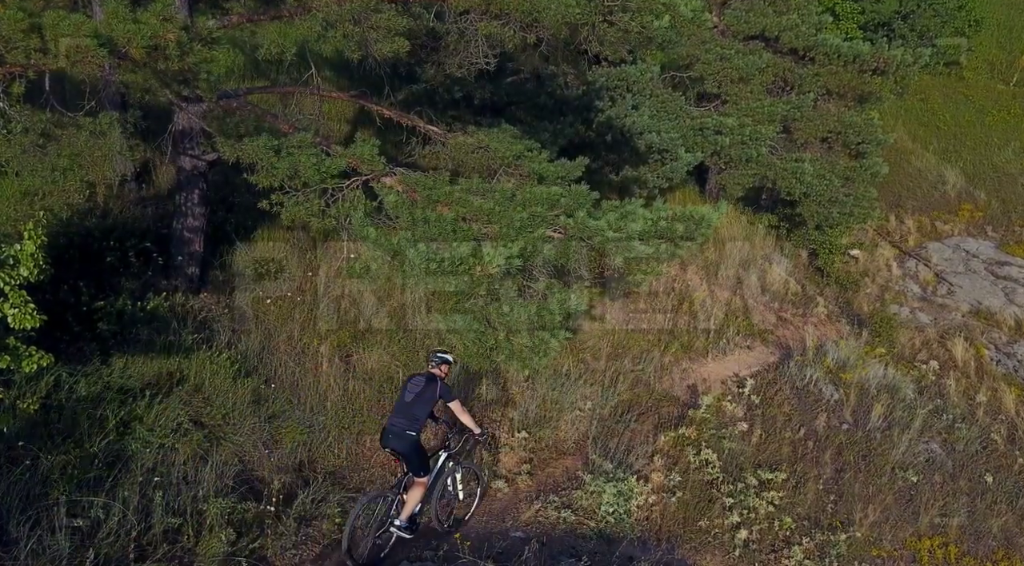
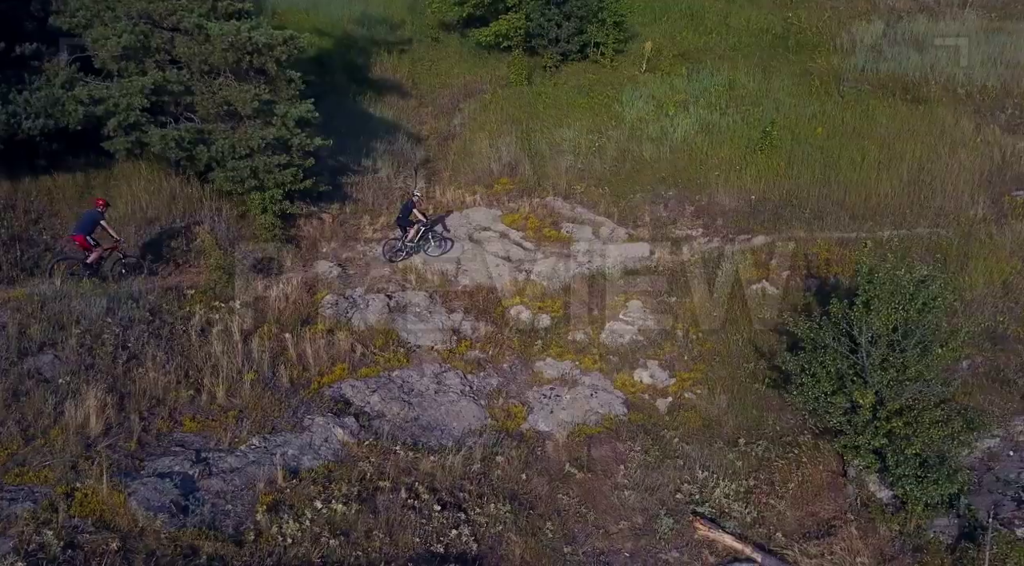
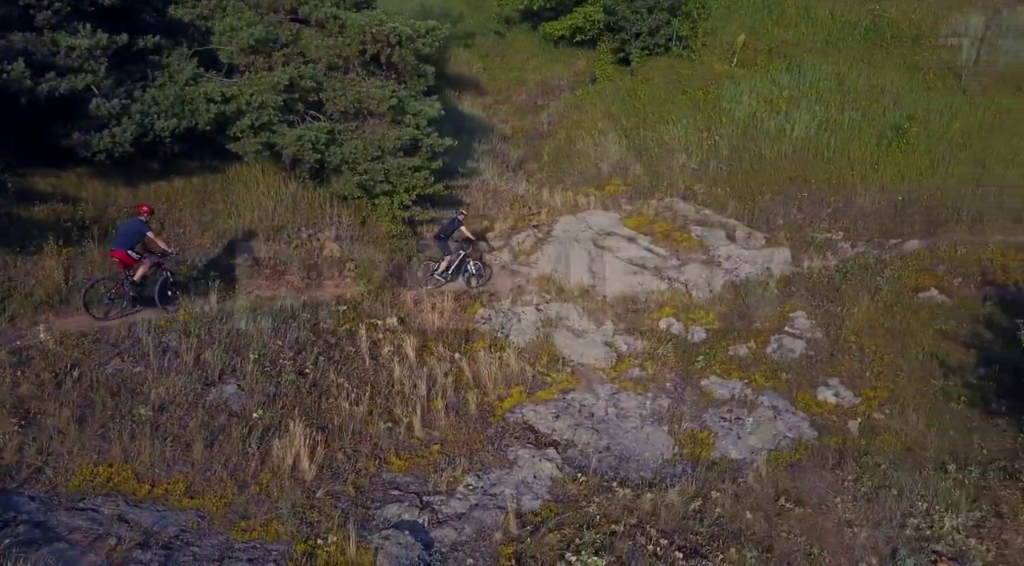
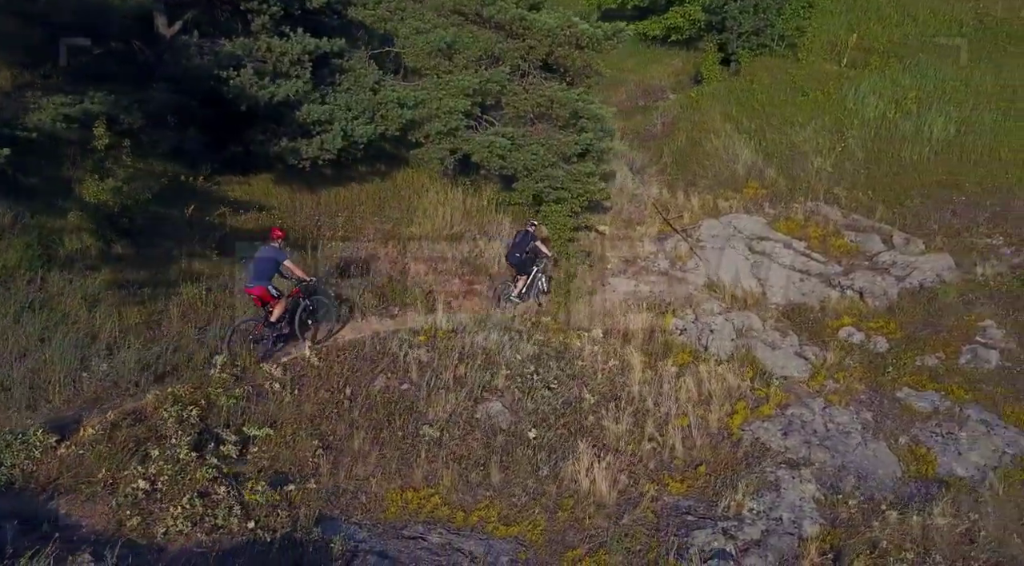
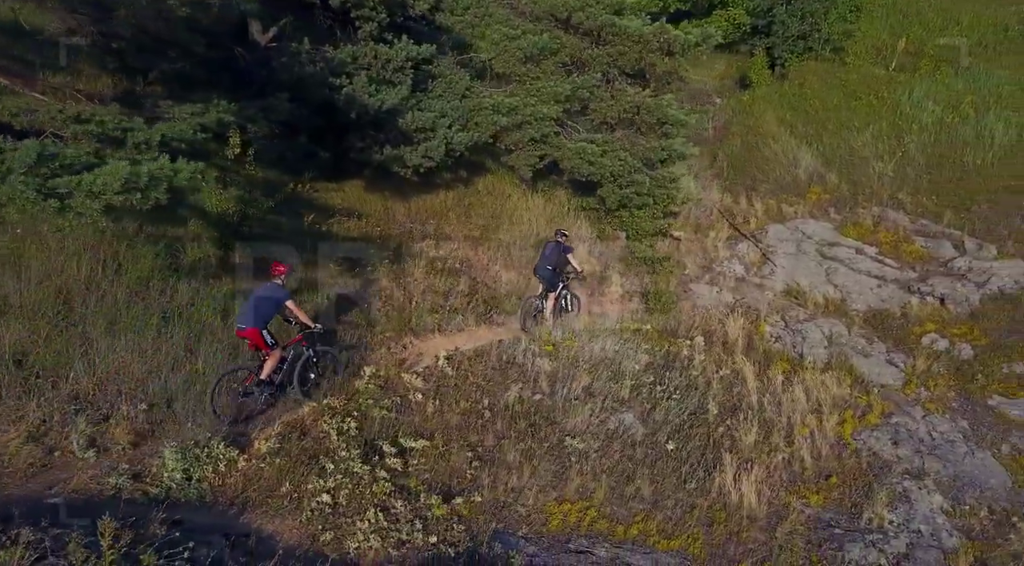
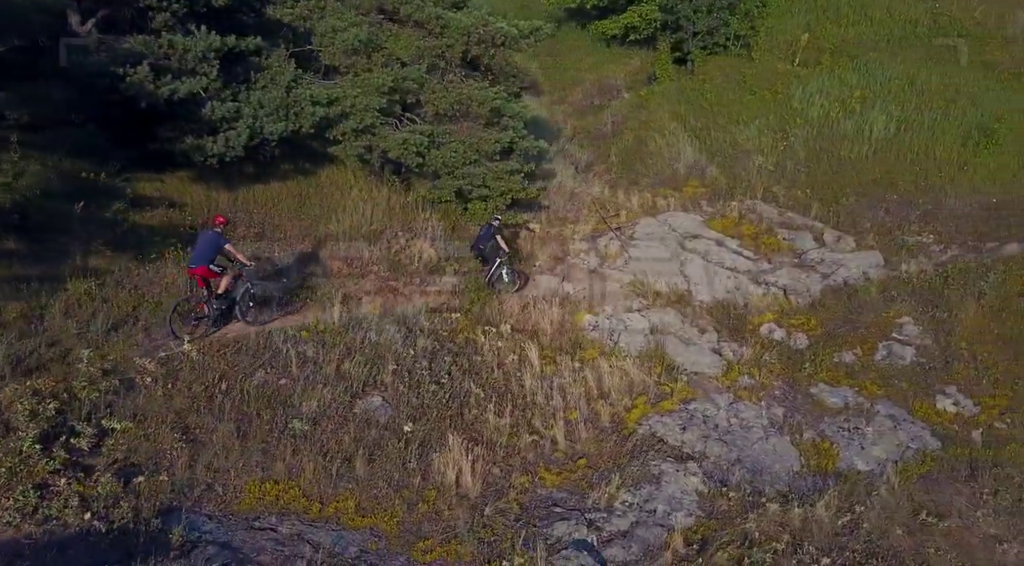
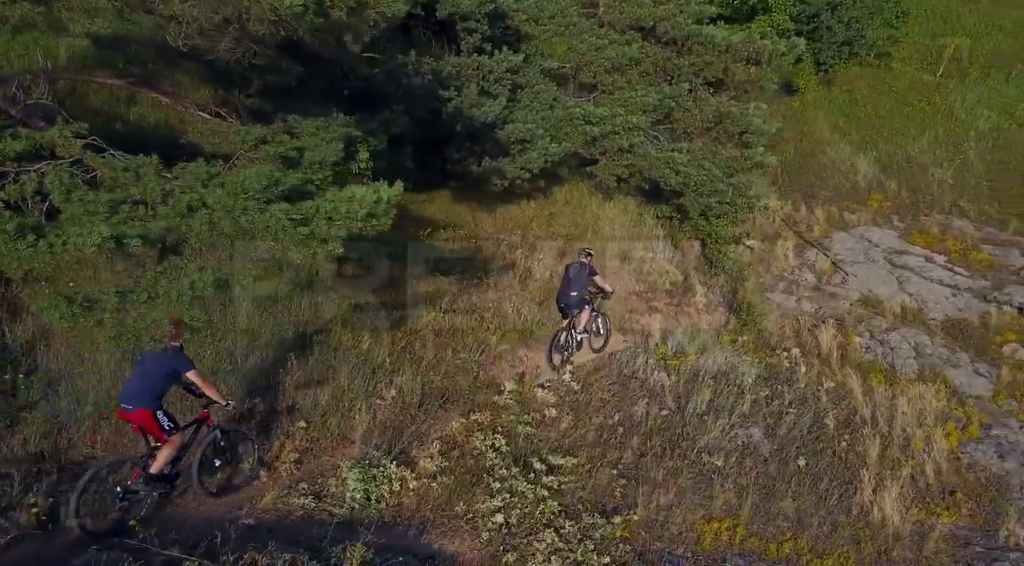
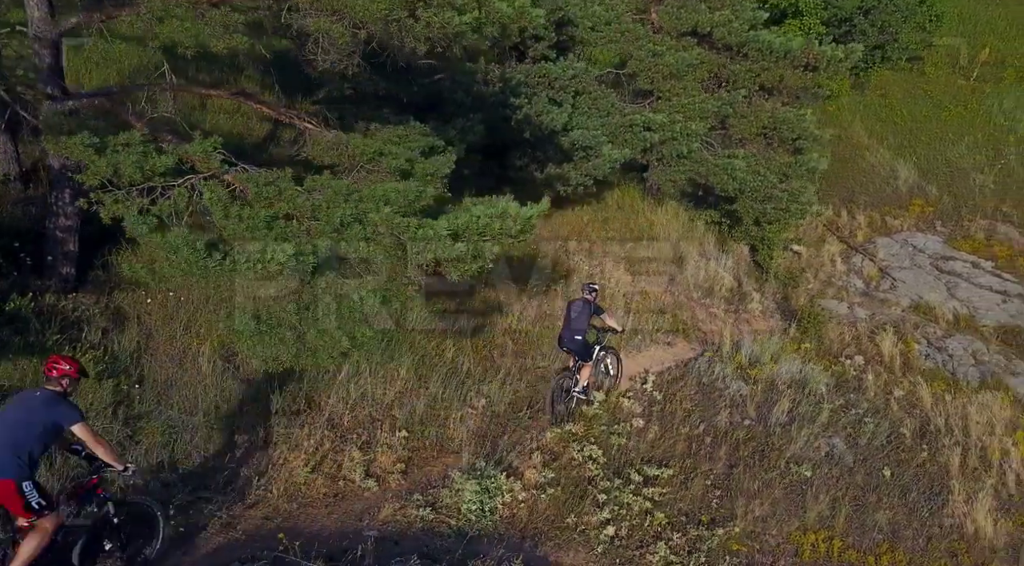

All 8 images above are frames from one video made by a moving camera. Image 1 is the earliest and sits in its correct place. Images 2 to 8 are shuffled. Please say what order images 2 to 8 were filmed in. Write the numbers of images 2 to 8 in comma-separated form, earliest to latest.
8, 7, 5, 4, 6, 3, 2
